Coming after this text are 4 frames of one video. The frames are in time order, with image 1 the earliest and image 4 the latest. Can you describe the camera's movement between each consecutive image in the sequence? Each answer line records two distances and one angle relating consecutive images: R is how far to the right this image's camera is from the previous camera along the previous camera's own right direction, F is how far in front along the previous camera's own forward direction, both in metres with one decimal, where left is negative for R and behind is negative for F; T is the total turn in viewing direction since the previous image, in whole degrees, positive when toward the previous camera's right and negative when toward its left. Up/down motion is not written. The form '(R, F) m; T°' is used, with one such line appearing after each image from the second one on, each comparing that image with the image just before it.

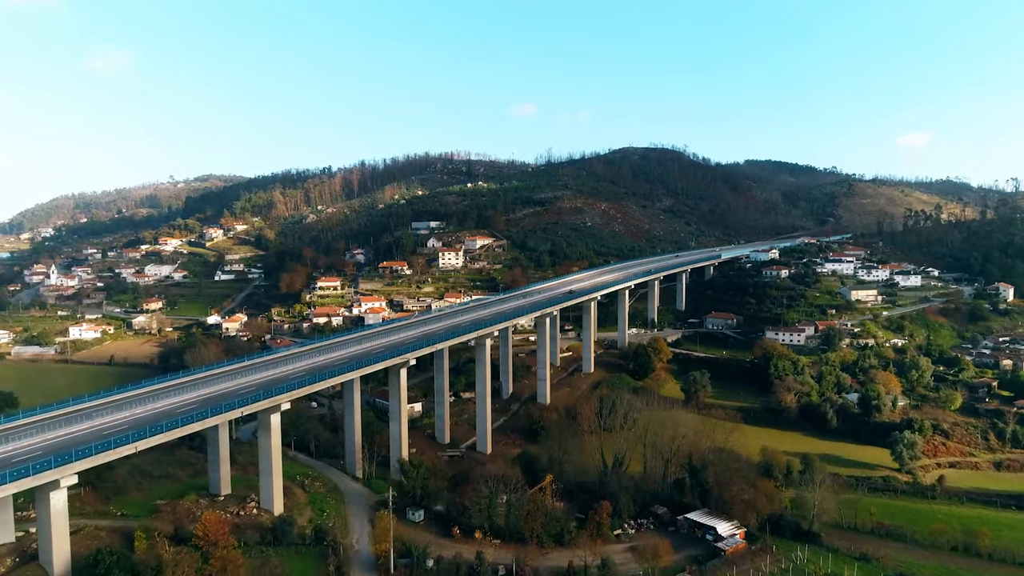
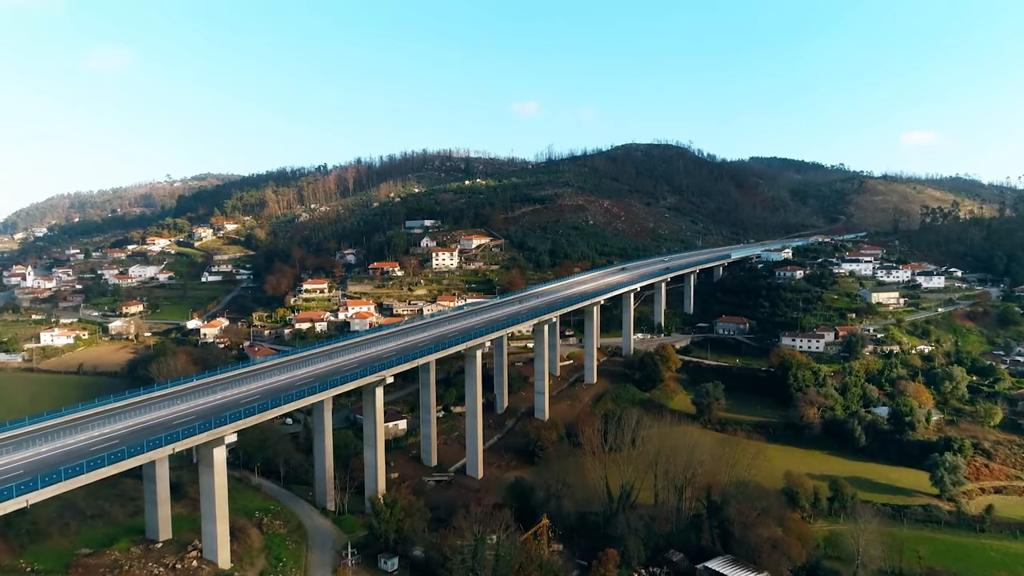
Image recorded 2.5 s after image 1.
(+0.4, +3.5) m; 0°
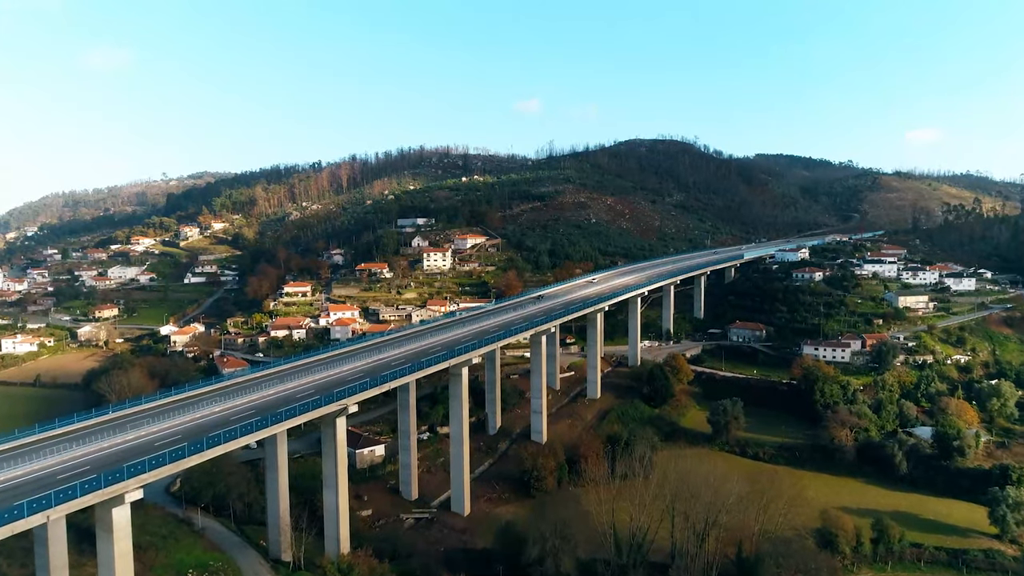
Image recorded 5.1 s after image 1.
(+0.4, +4.0) m; 0°
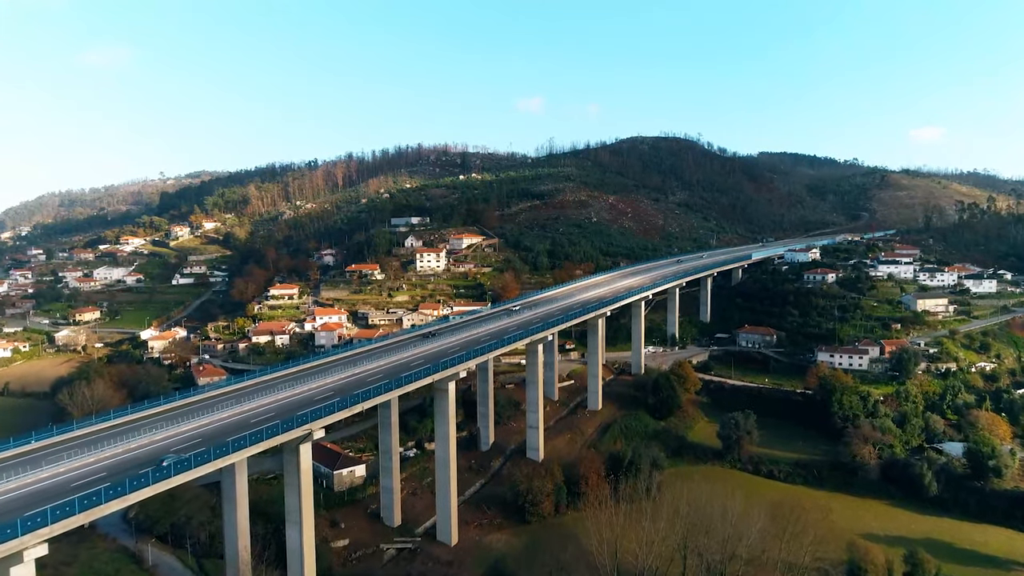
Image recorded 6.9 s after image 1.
(+0.4, +2.5) m; 0°
